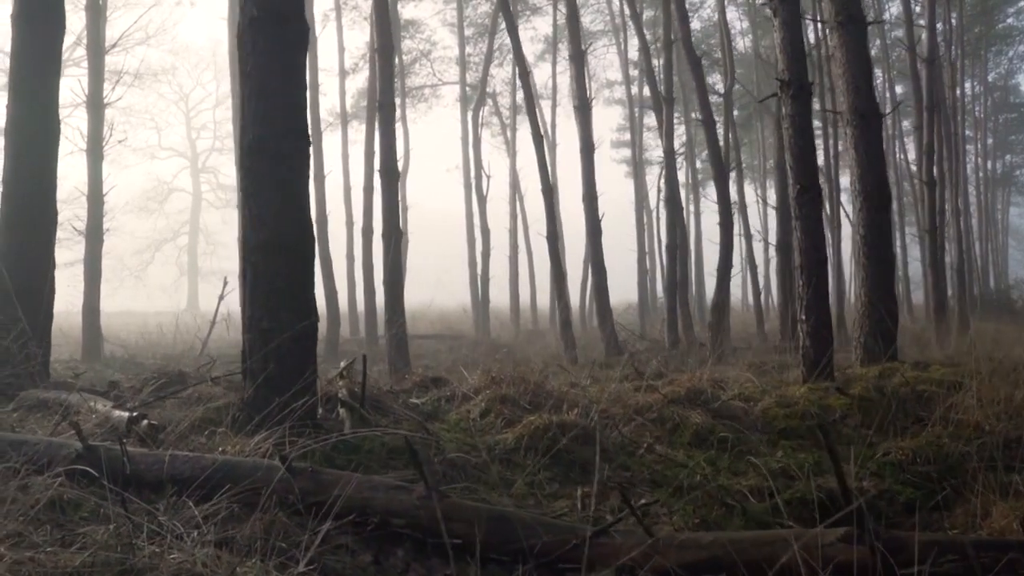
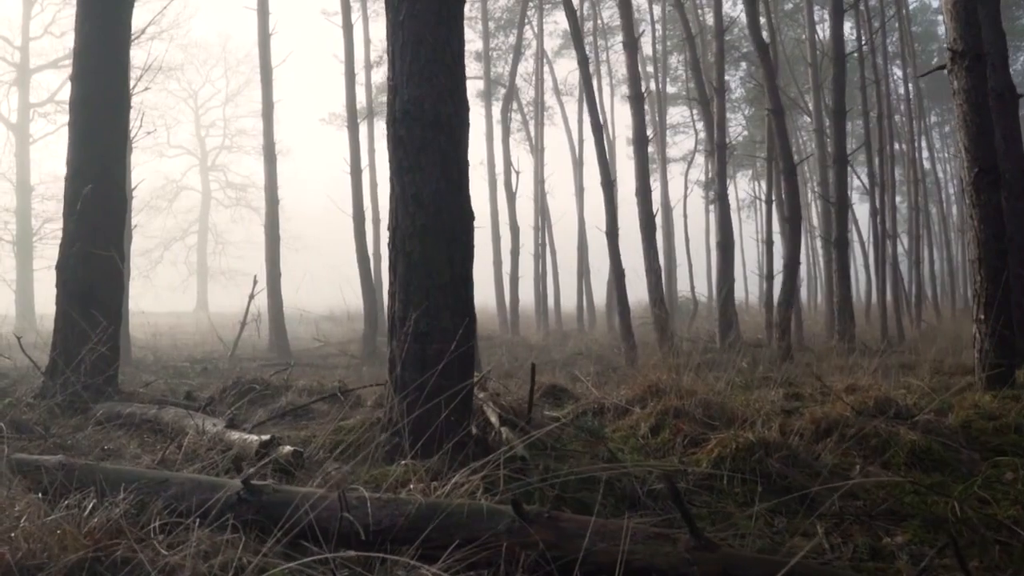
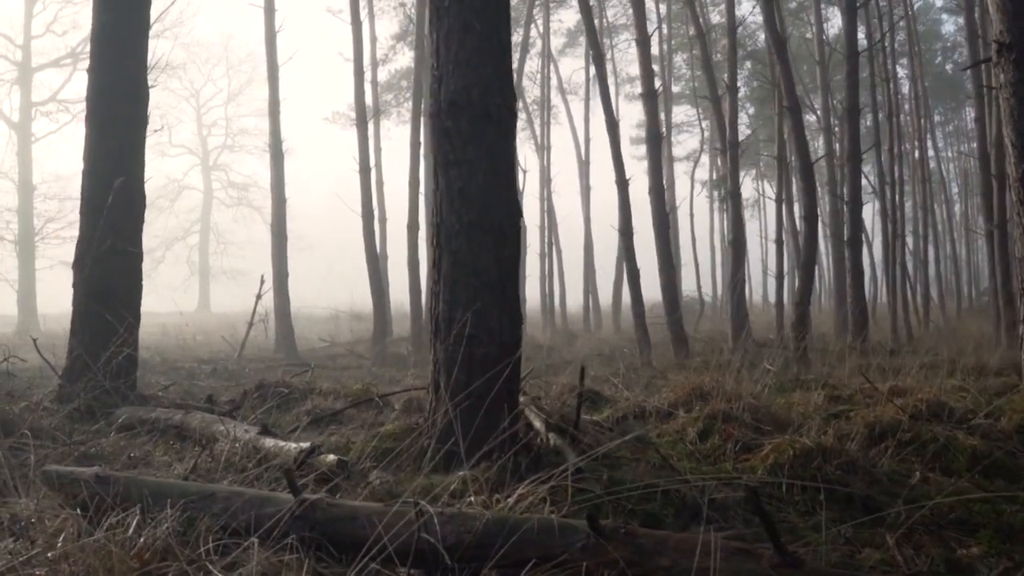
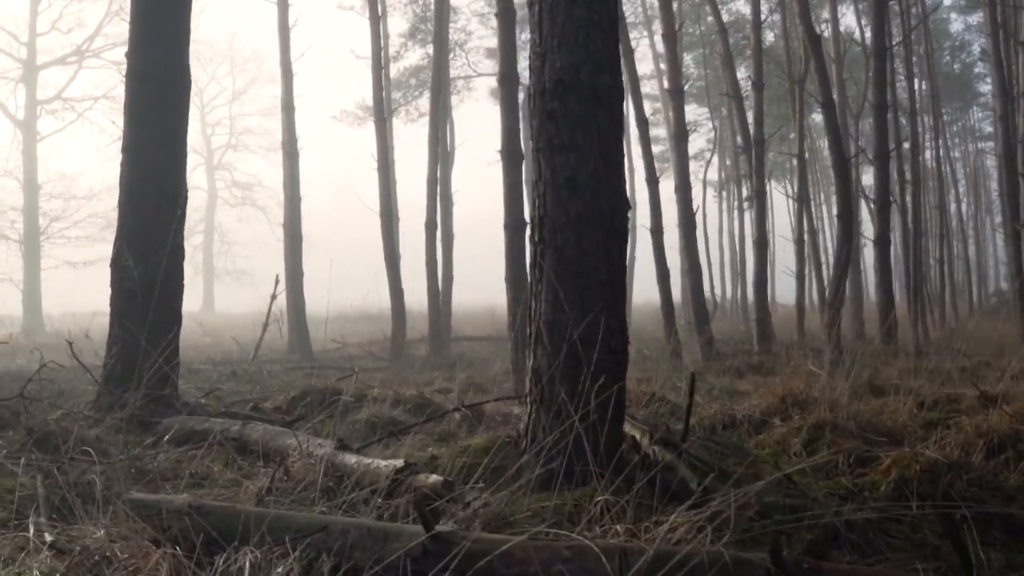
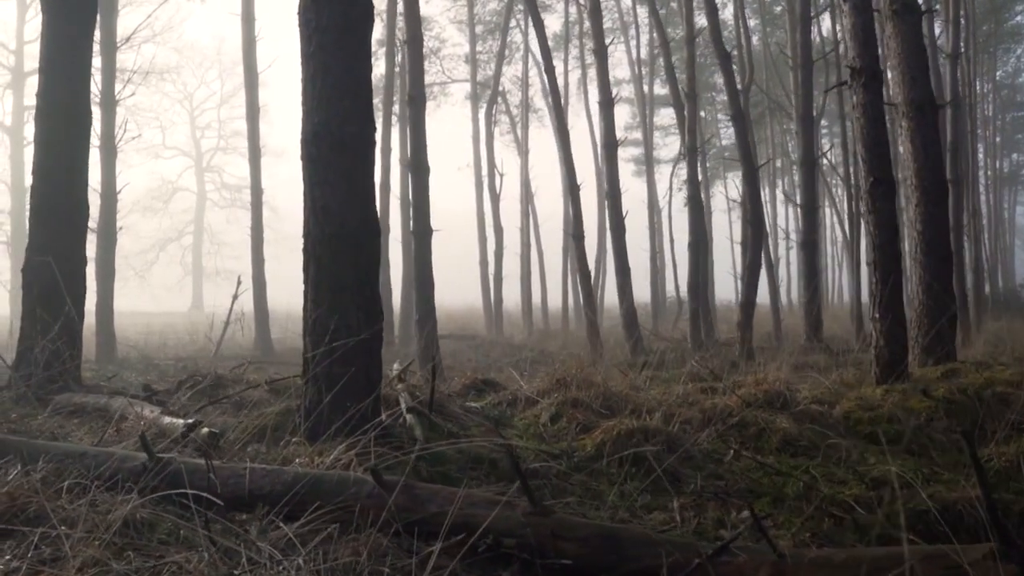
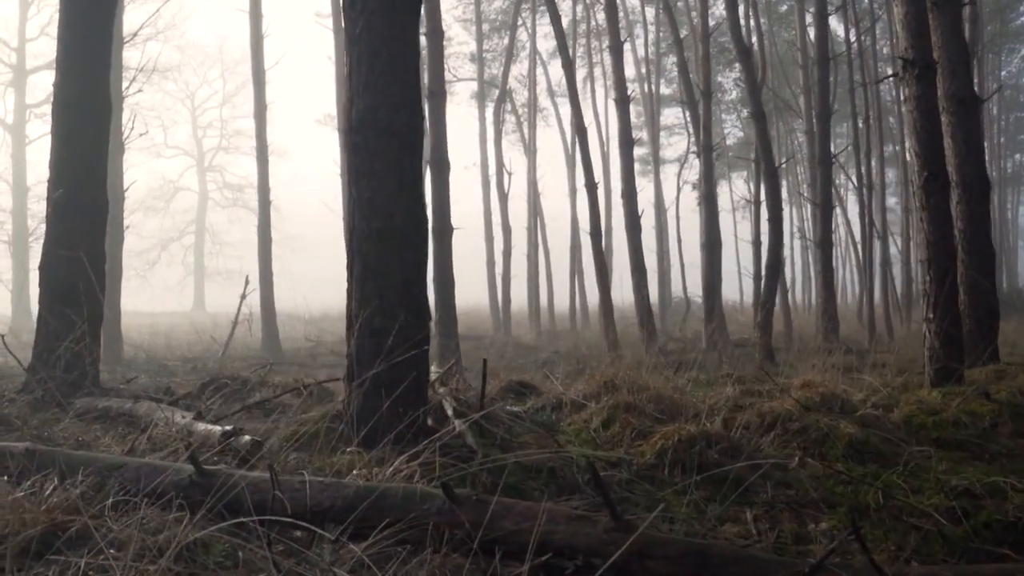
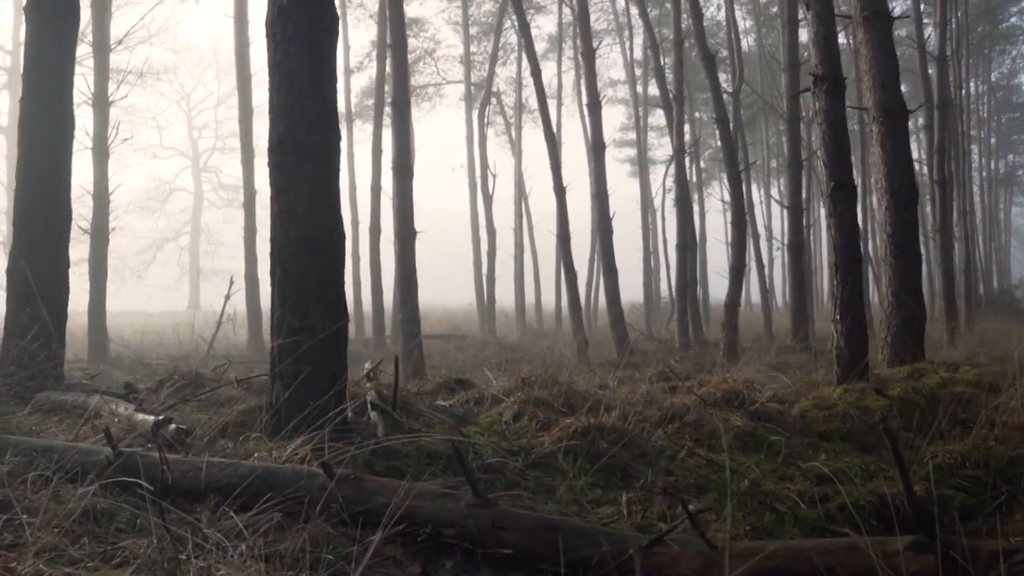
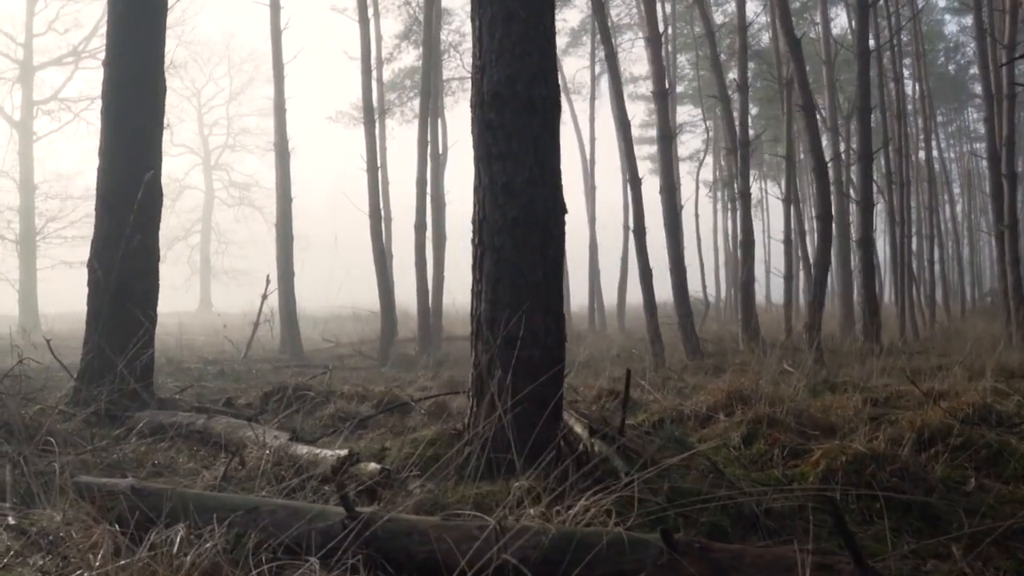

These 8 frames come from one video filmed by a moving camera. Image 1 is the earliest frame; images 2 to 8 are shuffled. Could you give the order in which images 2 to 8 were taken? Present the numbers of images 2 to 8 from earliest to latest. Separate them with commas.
7, 5, 6, 2, 3, 8, 4
